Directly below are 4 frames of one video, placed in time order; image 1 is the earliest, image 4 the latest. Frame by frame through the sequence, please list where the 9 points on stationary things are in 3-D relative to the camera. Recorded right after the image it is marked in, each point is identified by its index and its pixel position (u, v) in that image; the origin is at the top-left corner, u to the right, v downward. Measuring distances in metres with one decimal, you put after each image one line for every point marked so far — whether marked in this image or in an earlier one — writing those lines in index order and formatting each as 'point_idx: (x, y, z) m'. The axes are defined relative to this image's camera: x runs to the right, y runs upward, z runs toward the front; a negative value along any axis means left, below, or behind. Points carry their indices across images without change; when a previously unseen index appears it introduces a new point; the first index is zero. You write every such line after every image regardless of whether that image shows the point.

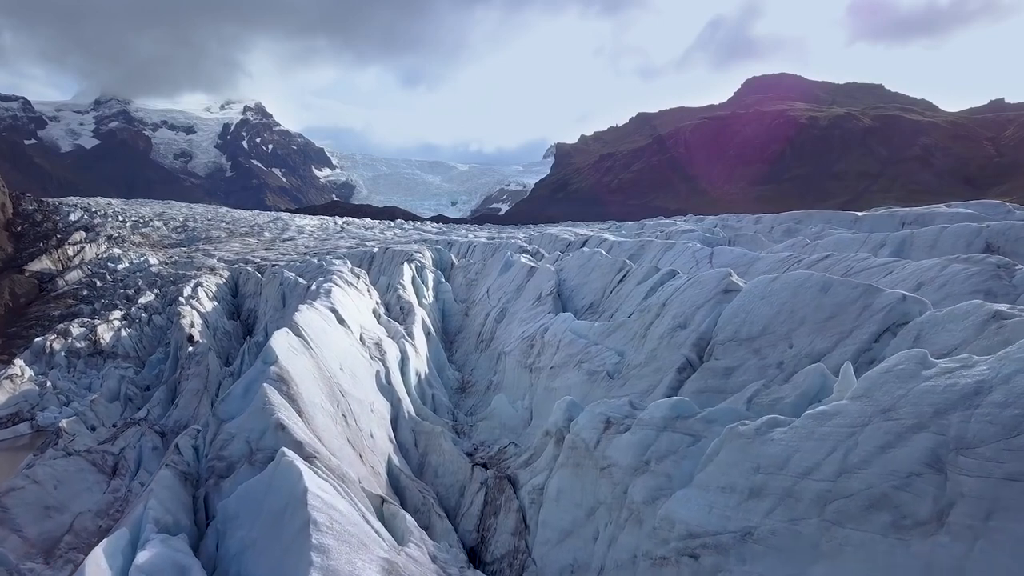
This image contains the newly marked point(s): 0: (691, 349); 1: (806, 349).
0: (+2.7, -0.9, +8.1) m
1: (+3.5, -0.7, +6.4) m
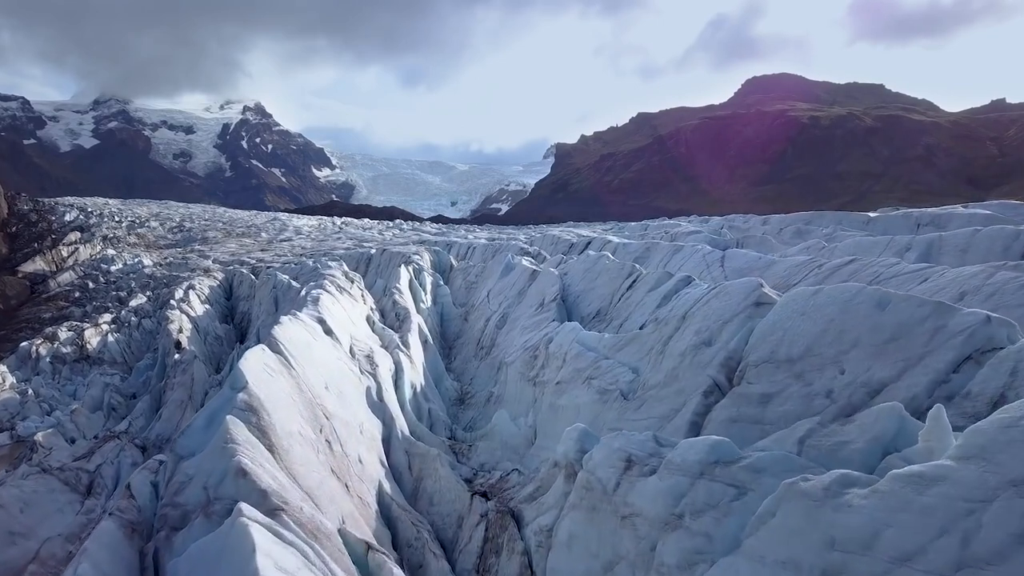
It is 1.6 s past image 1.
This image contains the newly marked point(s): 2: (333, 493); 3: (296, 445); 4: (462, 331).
0: (+2.7, -1.1, +7.1) m
1: (+3.5, -0.9, +5.5) m
2: (-2.2, -2.5, +6.7) m
3: (-2.7, -1.9, +6.7) m
4: (-1.7, -1.4, +18.1) m
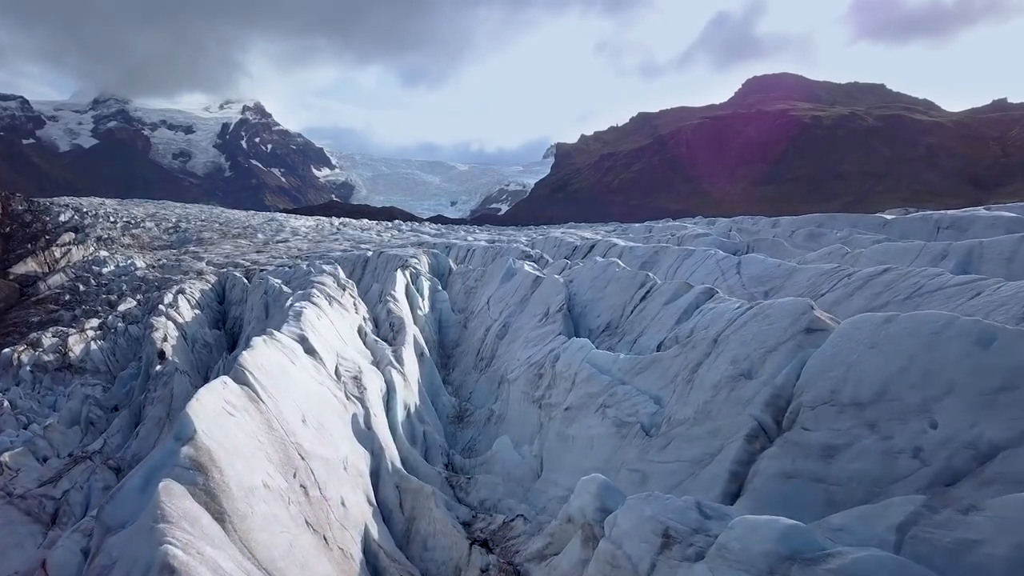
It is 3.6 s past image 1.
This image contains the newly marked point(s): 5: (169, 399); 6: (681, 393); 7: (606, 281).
0: (+2.8, -1.3, +6.0) m
1: (+3.6, -1.2, +4.3) m
2: (-2.2, -2.8, +5.6) m
3: (-2.6, -2.2, +5.5) m
4: (-1.6, -1.6, +17.0) m
5: (-8.4, -2.7, +13.2) m
6: (+2.3, -1.4, +7.4) m
7: (+2.4, +0.2, +14.0) m
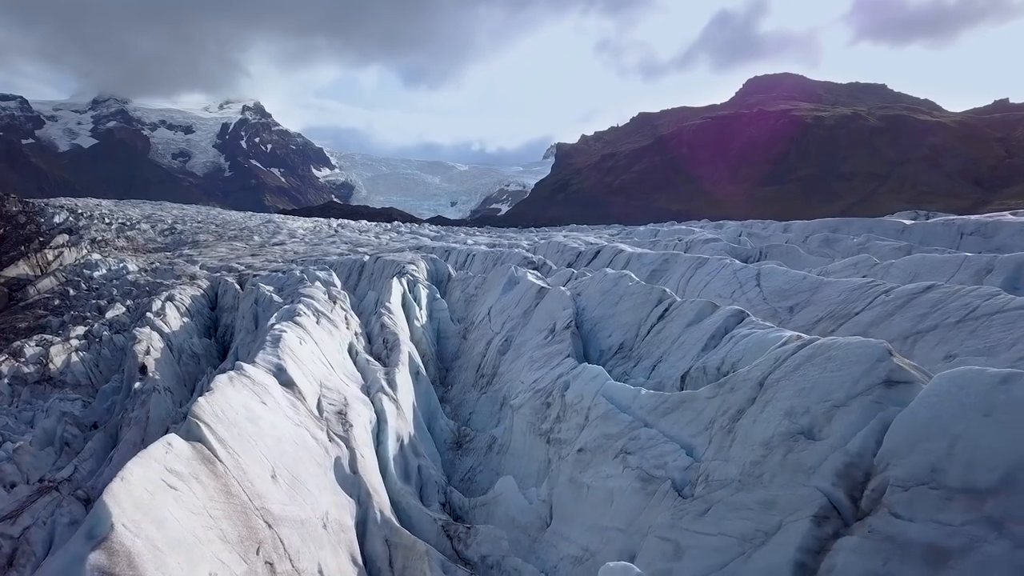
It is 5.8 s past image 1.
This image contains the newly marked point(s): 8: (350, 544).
0: (+2.9, -1.7, +4.8) m
1: (+3.7, -1.6, +3.2) m
2: (-2.1, -3.2, +4.4) m
3: (-2.5, -2.6, +4.4) m
4: (-1.5, -2.0, +15.8) m
5: (-8.3, -3.1, +12.0) m
6: (+2.4, -1.8, +6.2) m
7: (+2.5, -0.2, +12.8) m
8: (-2.2, -3.4, +7.2) m
